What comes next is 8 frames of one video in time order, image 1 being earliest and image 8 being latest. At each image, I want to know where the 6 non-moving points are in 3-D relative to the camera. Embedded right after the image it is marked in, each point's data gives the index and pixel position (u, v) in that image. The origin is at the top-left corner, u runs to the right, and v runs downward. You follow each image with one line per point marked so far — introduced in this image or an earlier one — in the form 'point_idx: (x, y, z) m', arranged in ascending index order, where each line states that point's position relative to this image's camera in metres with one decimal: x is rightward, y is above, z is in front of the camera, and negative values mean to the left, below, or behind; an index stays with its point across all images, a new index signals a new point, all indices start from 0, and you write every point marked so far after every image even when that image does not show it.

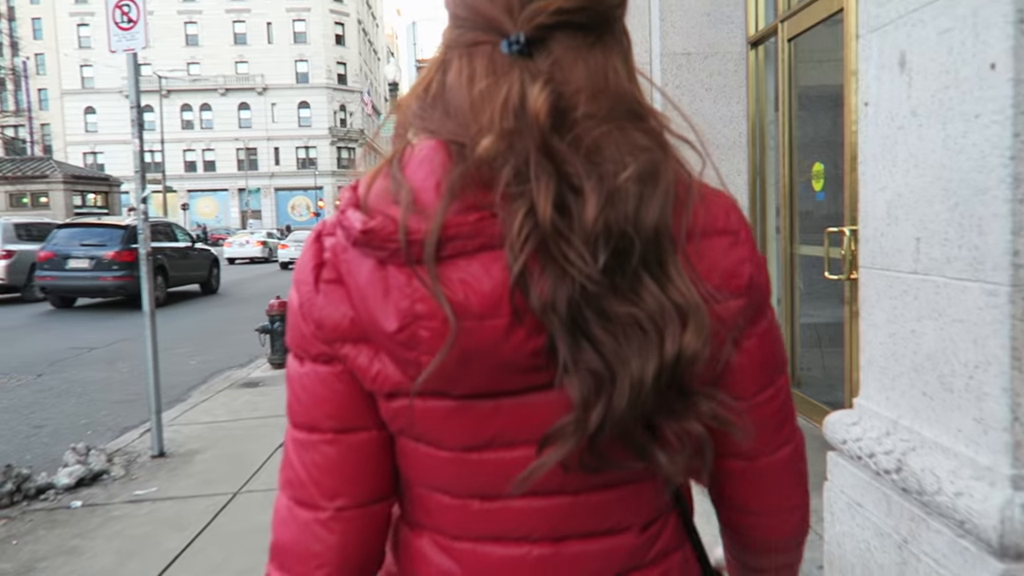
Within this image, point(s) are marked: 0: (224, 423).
0: (-2.2, -1.0, +6.2) m
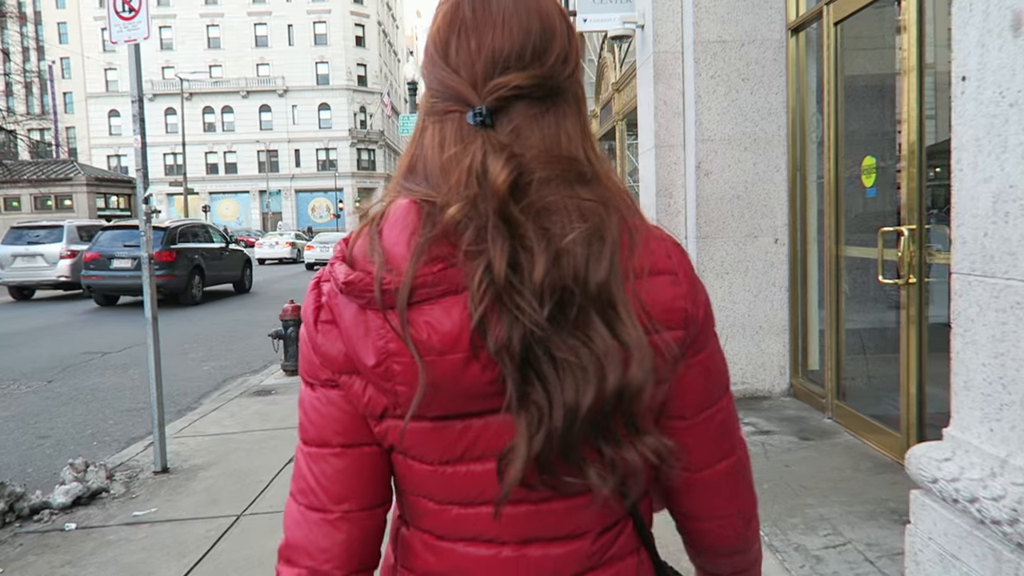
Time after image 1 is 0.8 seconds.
0: (-2.1, -1.1, +5.9) m
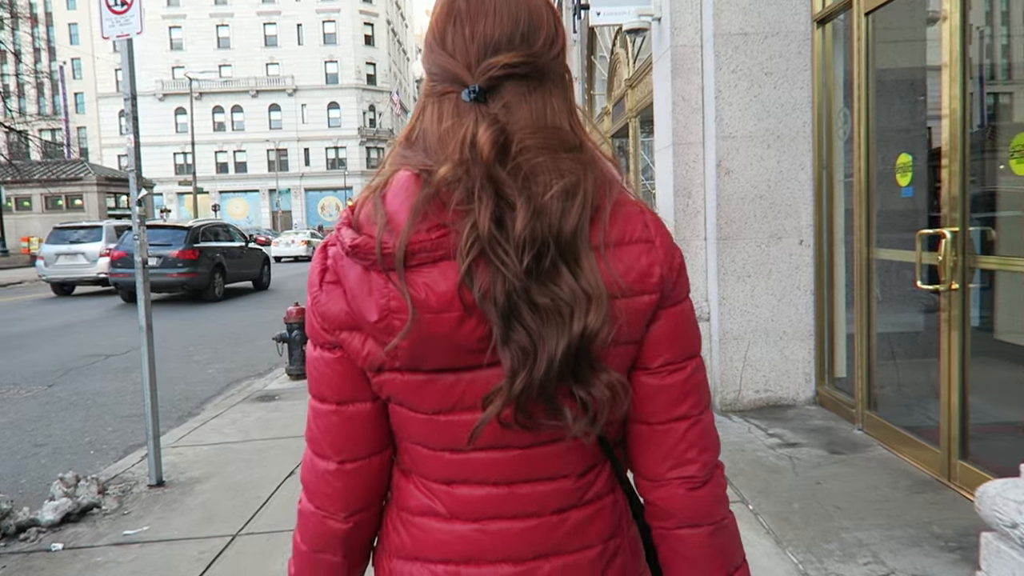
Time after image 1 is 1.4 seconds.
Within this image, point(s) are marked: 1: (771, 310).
0: (-2.0, -1.1, +5.7) m
1: (+1.8, -0.2, +5.4) m
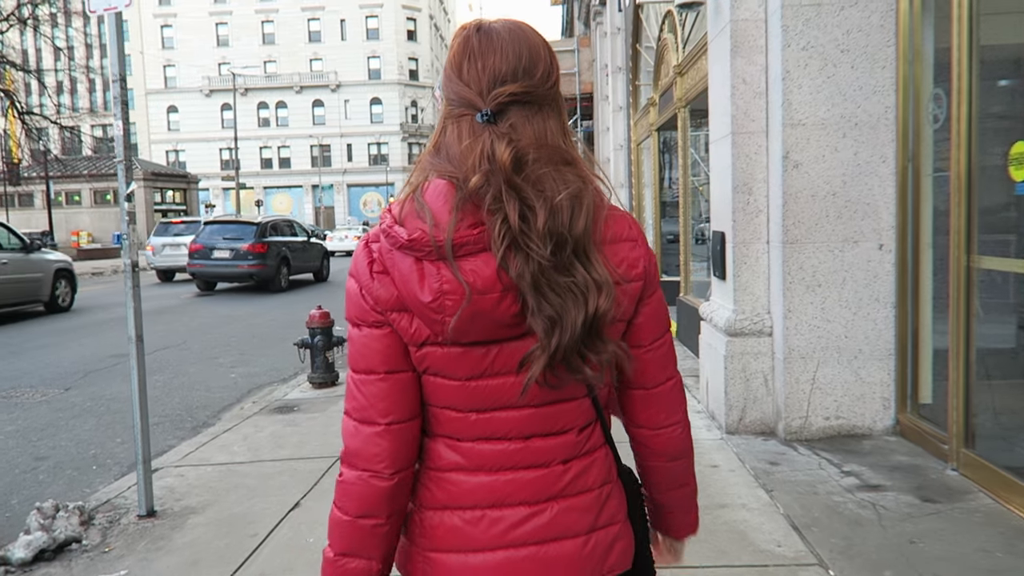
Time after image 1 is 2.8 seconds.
0: (-1.8, -1.1, +5.2) m
1: (+2.0, -0.2, +4.7) m
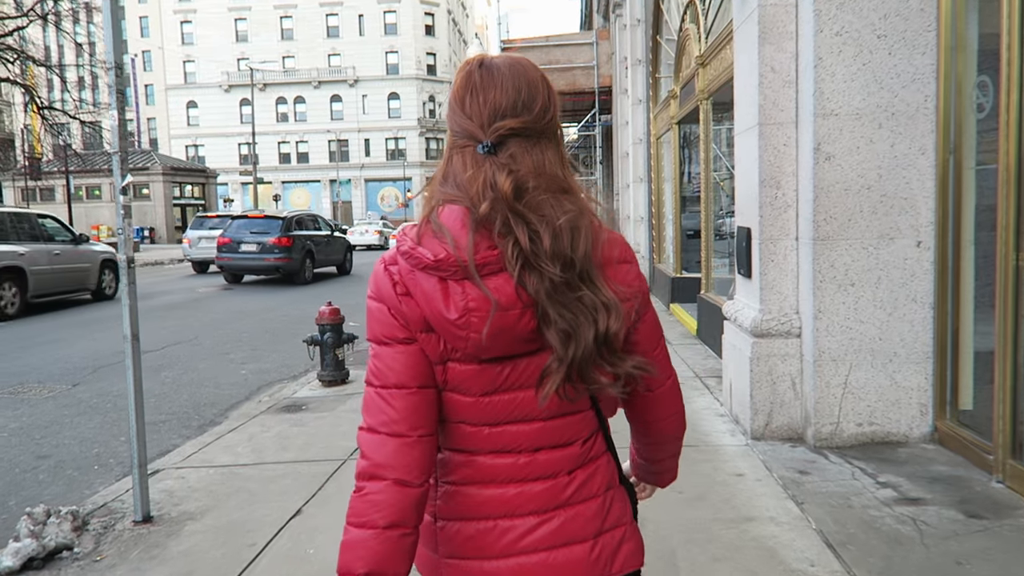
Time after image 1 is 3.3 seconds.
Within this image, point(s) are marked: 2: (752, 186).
0: (-1.7, -1.1, +5.0) m
1: (+2.0, -0.2, +4.5) m
2: (+1.5, +0.6, +4.8) m
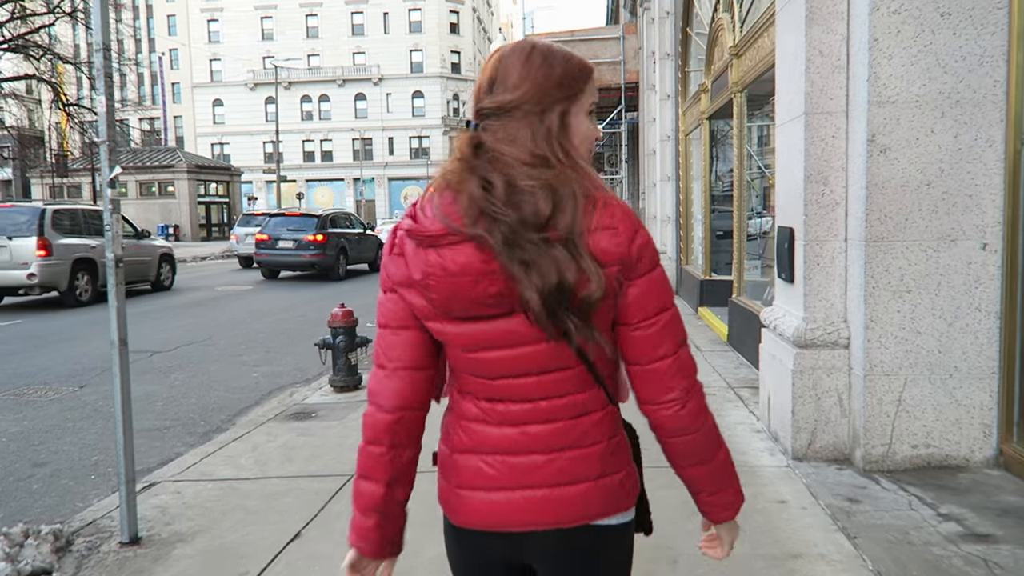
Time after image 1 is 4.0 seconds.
0: (-1.6, -1.1, +4.7) m
1: (+2.1, -0.3, +4.0) m
2: (+1.6, +0.6, +4.4) m
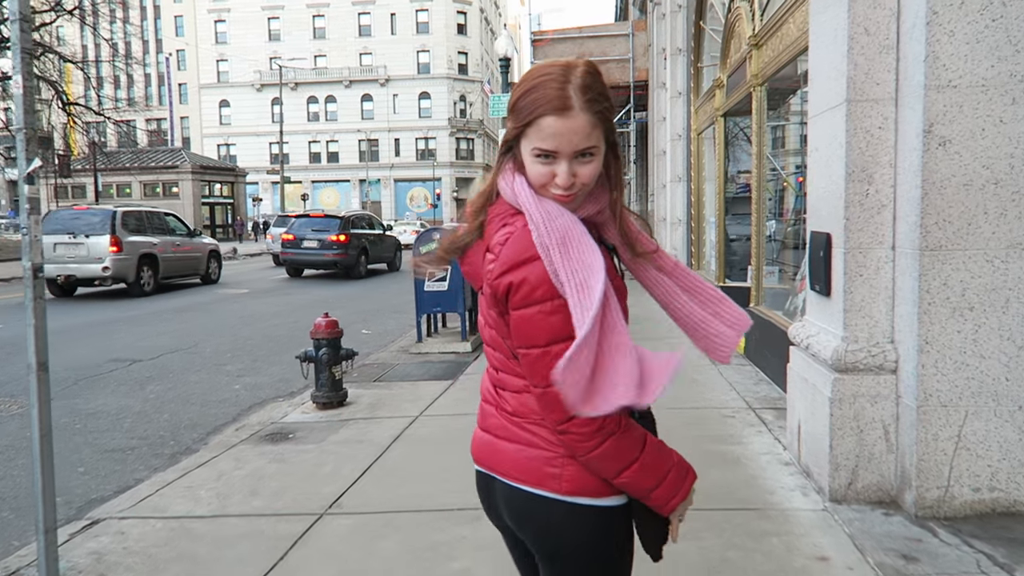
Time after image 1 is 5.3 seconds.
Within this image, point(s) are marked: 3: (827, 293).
0: (-1.6, -1.2, +4.1) m
1: (+2.1, -0.3, +3.4) m
2: (+1.5, +0.5, +3.8) m
3: (+1.6, 0.0, +3.9) m
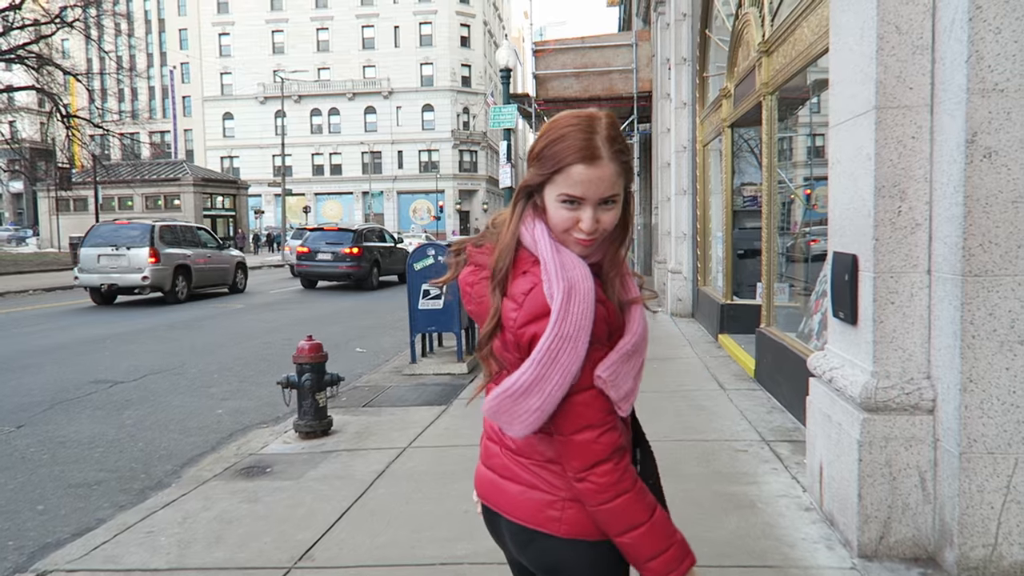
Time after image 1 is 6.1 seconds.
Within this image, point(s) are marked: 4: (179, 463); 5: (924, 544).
0: (-1.7, -1.3, +3.7) m
1: (+2.1, -0.4, +3.0) m
2: (+1.5, +0.4, +3.4) m
3: (+1.5, -0.1, +3.5) m
4: (-2.5, -1.3, +6.0) m
5: (+1.7, -1.1, +3.3) m
